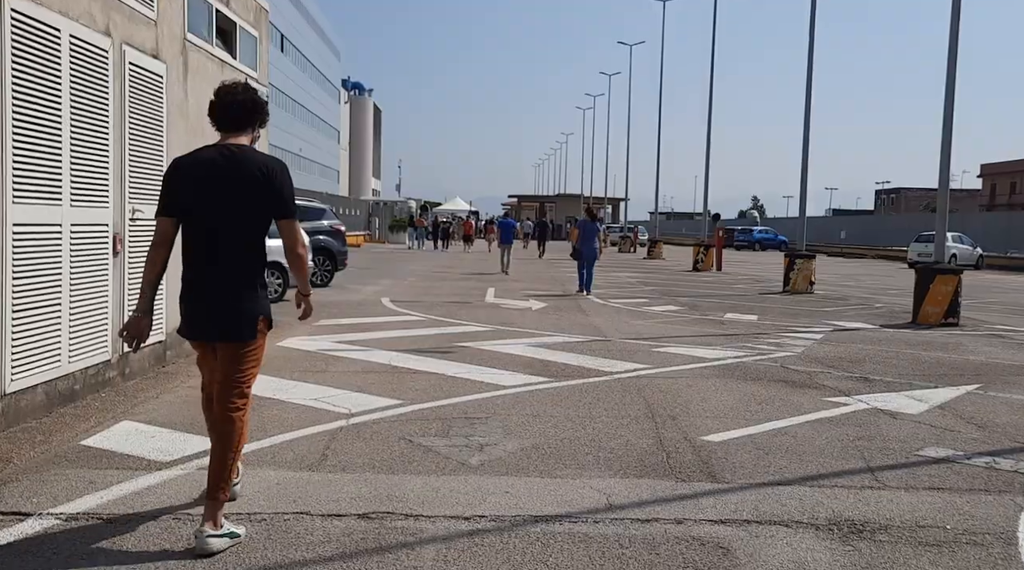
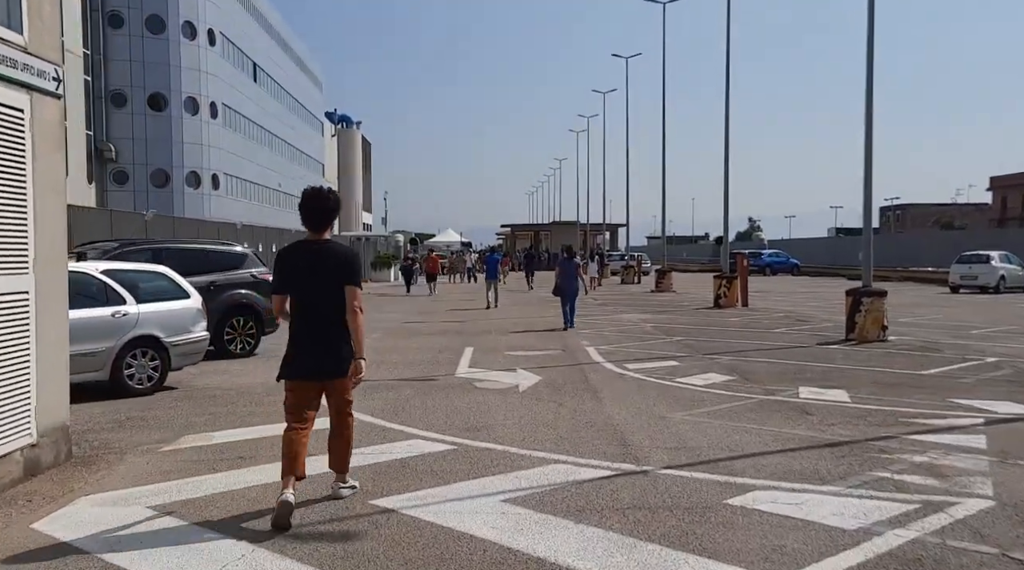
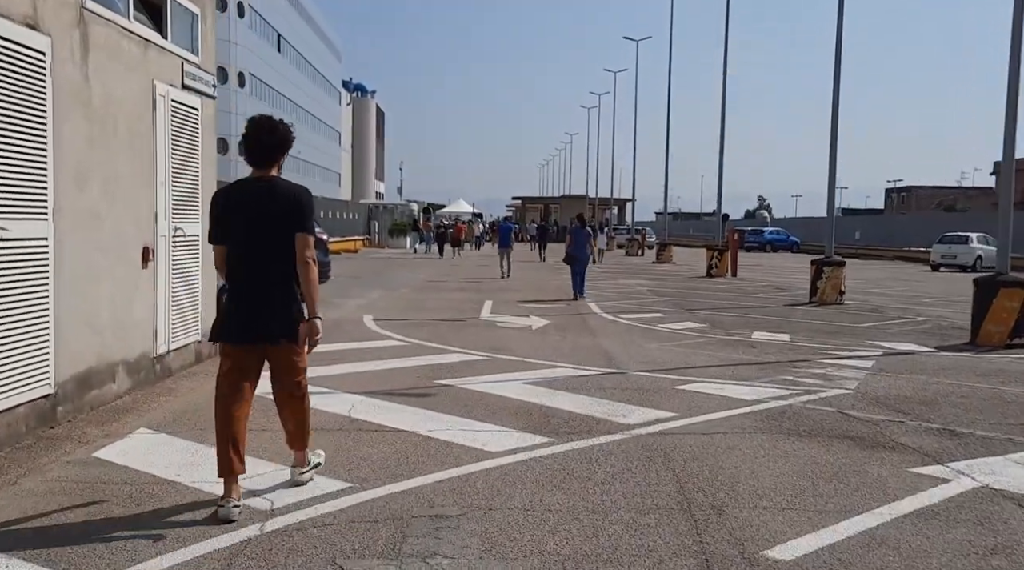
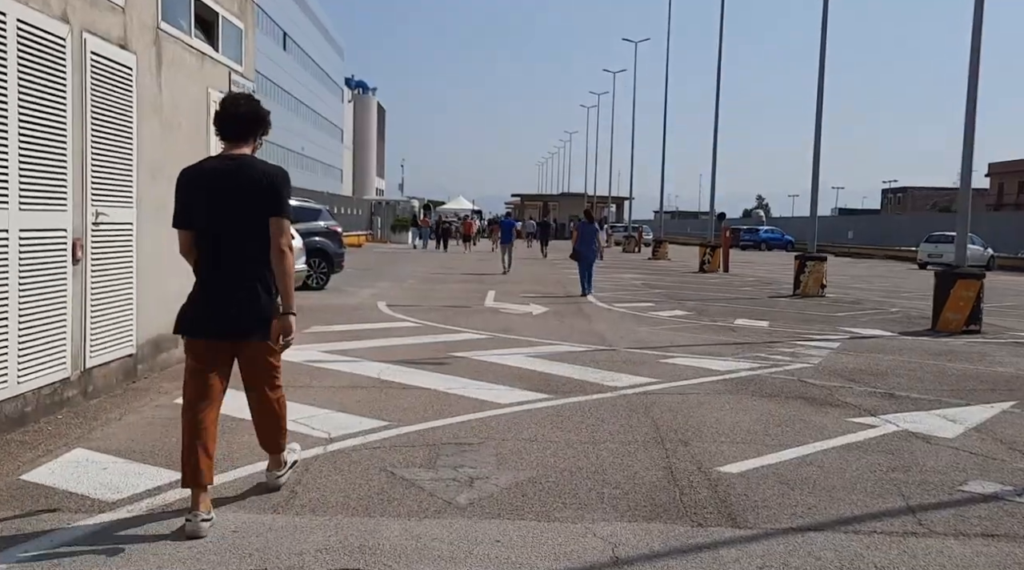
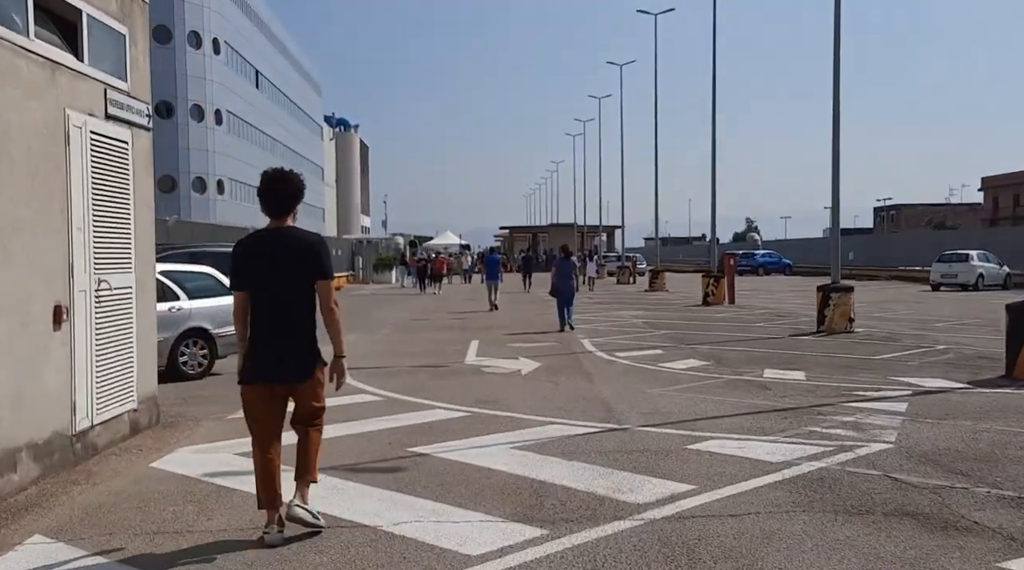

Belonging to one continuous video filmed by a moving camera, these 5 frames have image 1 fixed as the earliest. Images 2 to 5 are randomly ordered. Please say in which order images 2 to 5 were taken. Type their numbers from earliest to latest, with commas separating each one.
4, 3, 5, 2
